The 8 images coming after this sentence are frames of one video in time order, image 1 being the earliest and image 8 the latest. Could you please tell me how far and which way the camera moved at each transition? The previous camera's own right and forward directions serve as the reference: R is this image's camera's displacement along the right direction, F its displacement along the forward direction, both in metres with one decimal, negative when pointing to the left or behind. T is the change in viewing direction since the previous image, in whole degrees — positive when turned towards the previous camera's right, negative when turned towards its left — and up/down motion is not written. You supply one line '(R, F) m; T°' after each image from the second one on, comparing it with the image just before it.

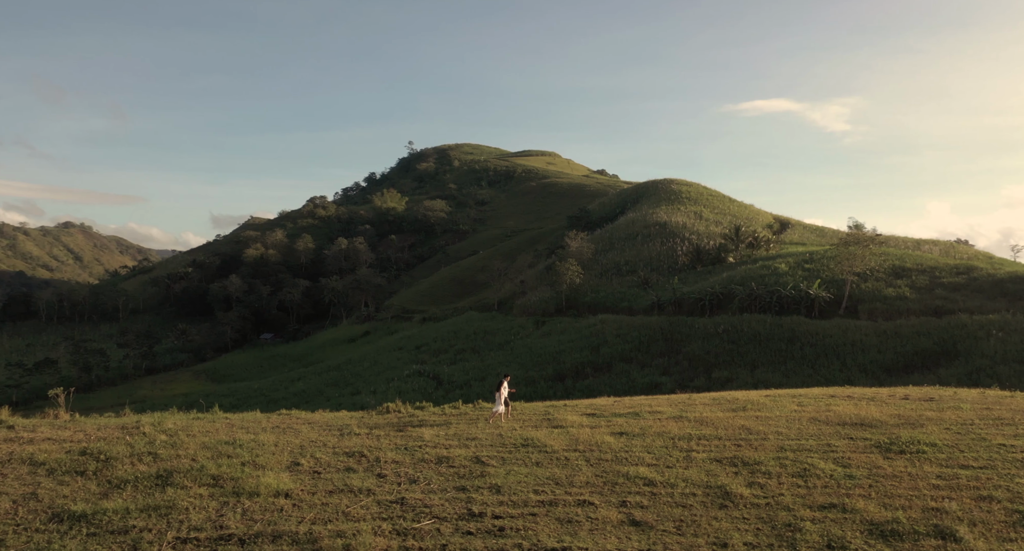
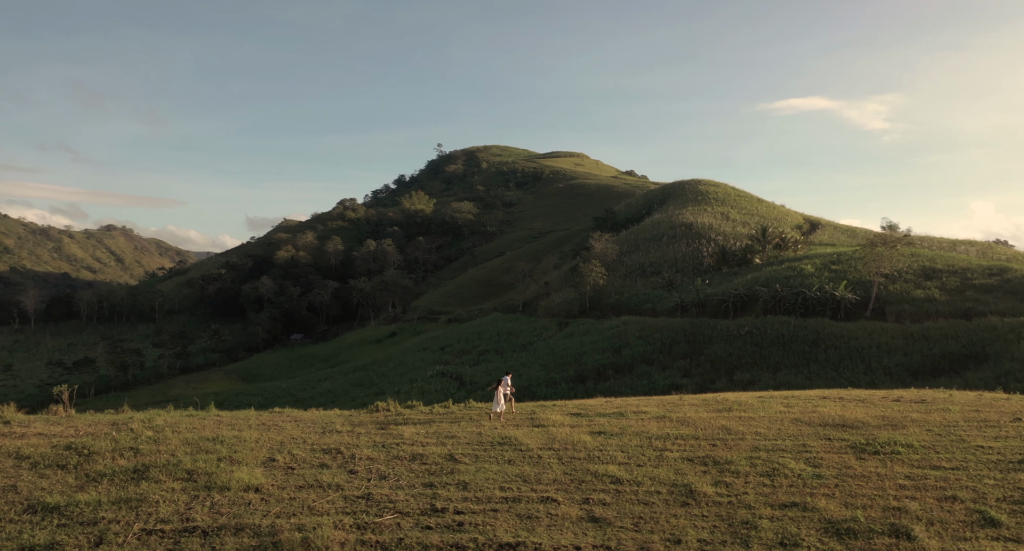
(+1.0, -0.2) m; -2°
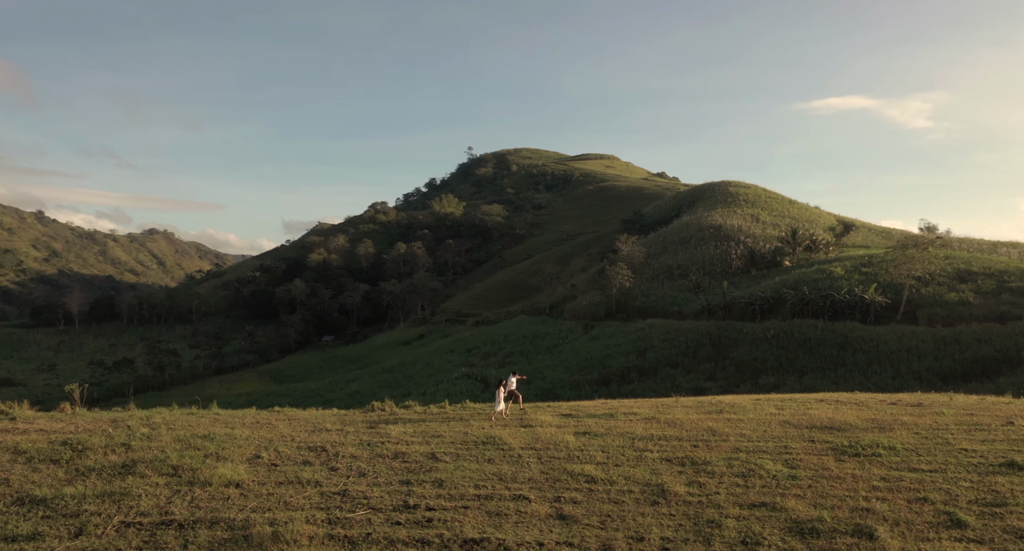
(+0.9, -0.2) m; -2°
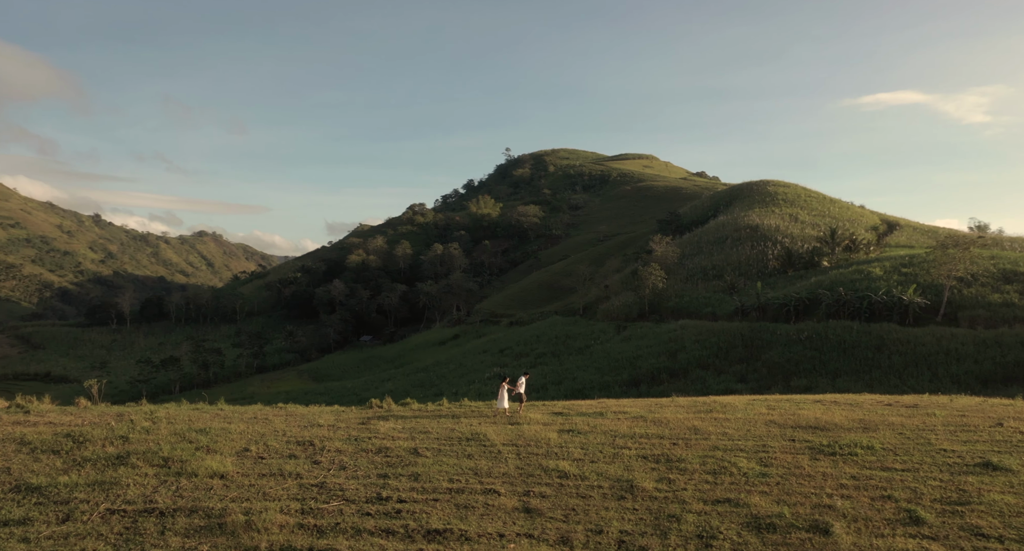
(+1.1, -0.3) m; -2°
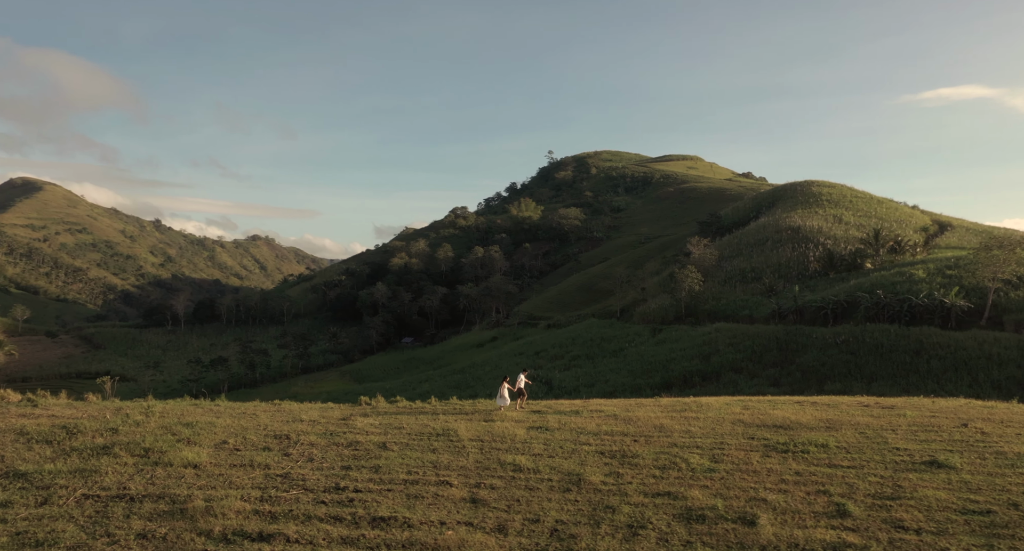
(+1.5, -0.6) m; -2°
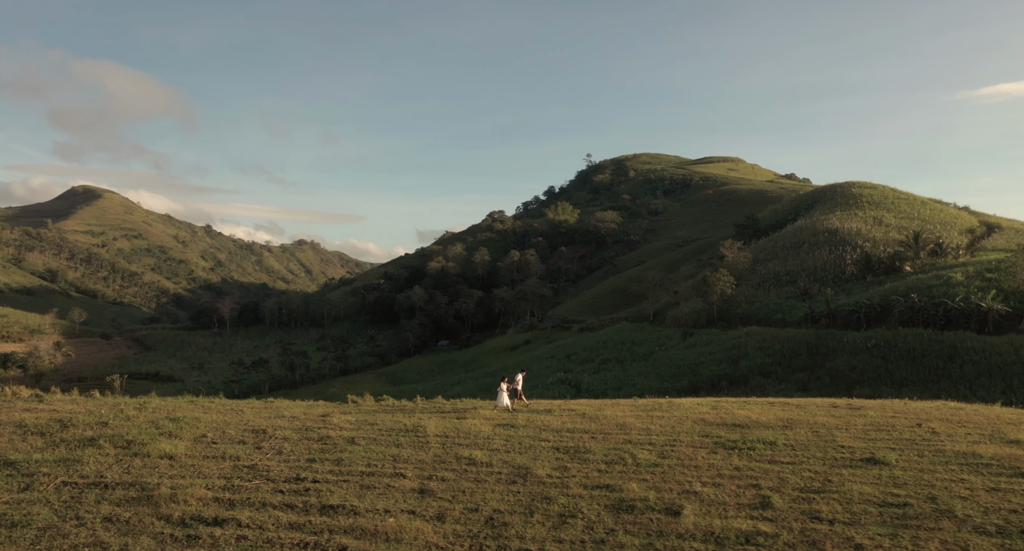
(+1.5, -0.7) m; -2°
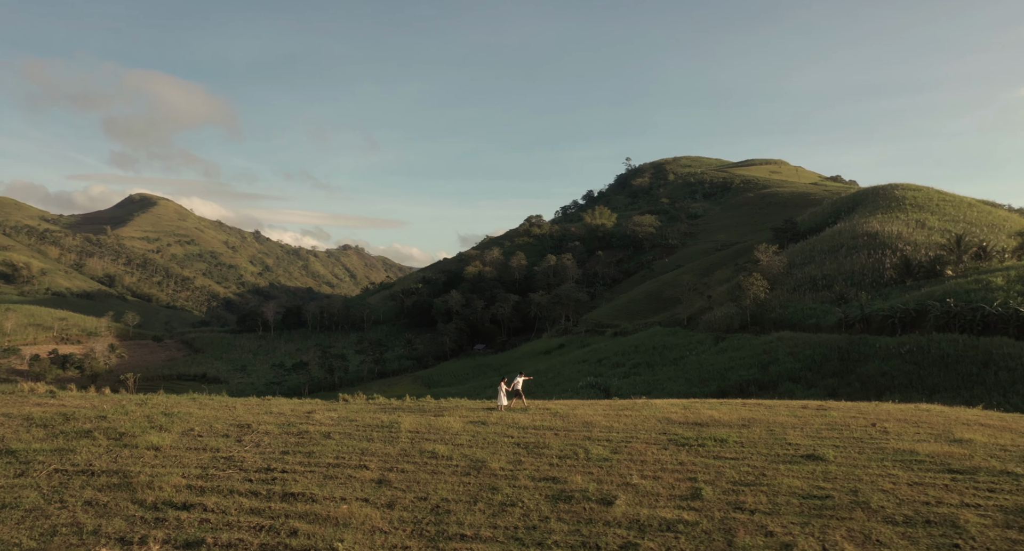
(+1.5, -0.9) m; -2°
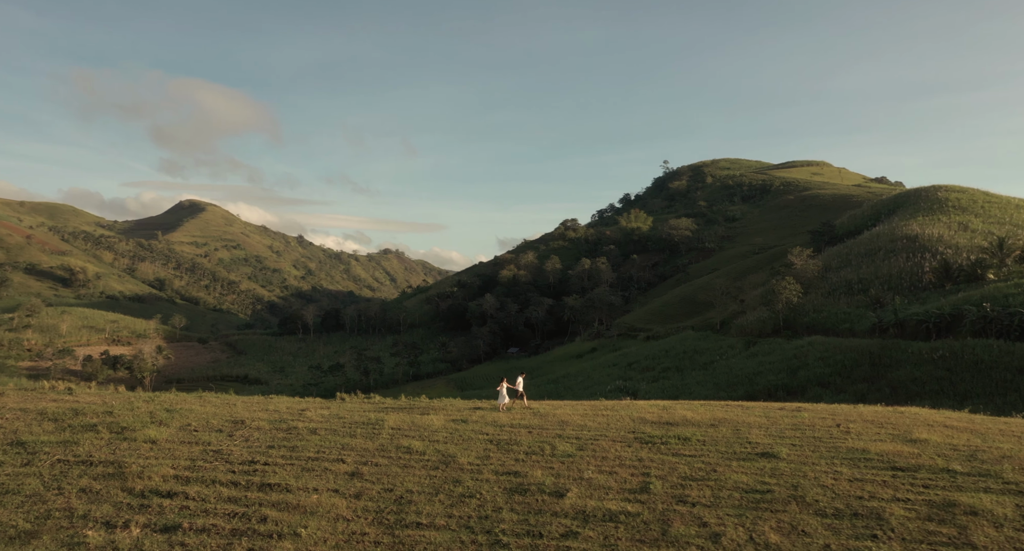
(+1.3, -0.8) m; -2°
